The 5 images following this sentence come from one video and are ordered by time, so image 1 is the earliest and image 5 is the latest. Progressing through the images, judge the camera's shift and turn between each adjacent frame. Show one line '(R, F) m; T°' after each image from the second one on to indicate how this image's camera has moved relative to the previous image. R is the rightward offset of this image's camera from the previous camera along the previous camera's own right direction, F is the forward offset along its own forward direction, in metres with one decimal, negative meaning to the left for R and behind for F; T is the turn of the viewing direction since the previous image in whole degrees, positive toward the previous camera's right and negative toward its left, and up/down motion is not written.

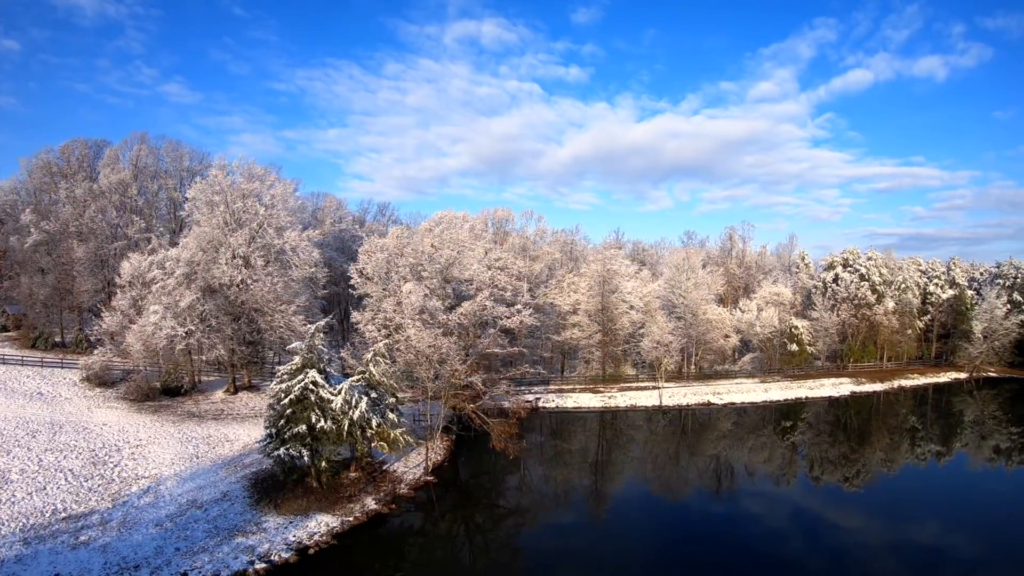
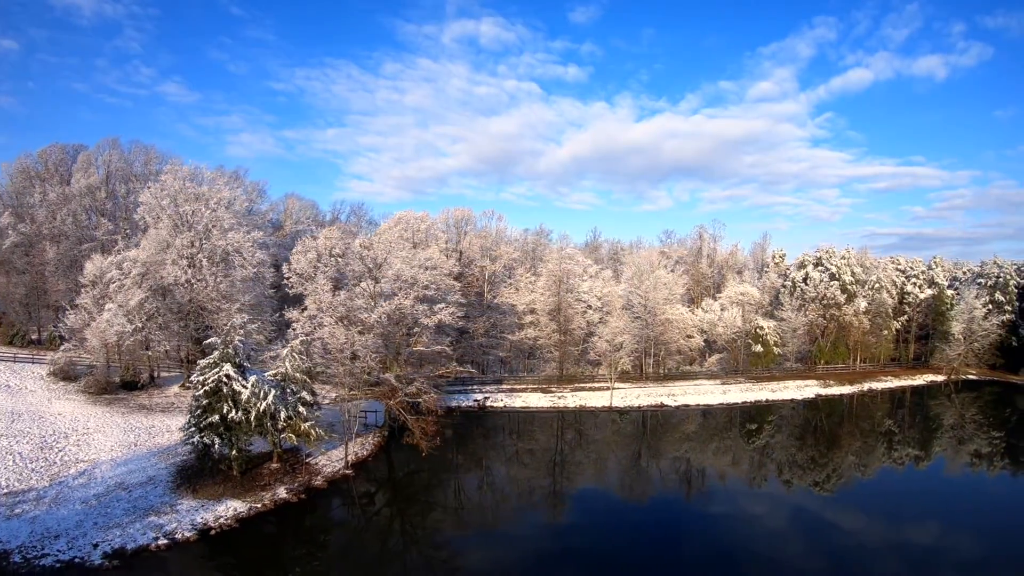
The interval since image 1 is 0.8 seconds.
(+2.9, +1.1) m; 0°
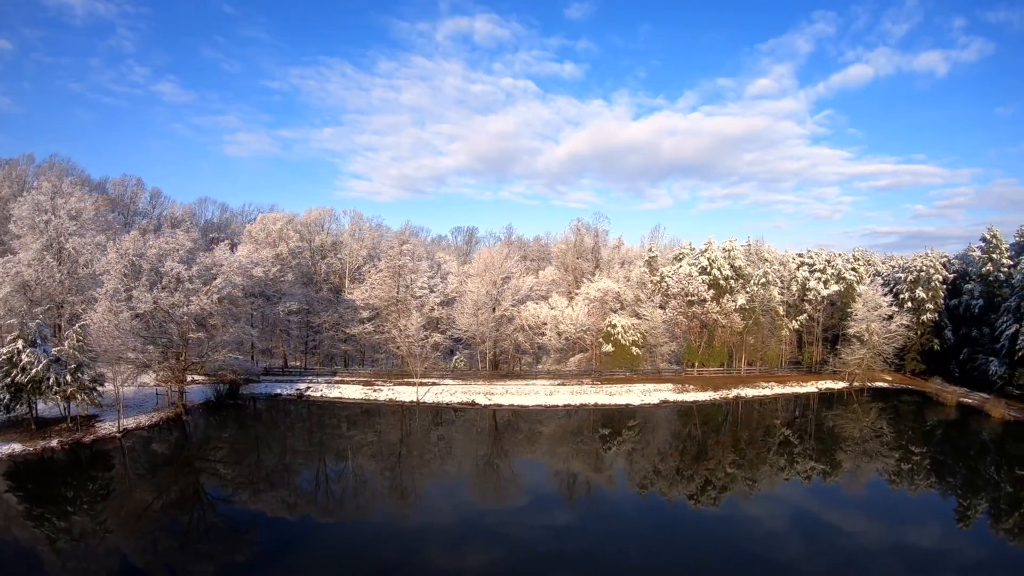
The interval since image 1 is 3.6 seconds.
(+10.2, +2.9) m; -1°
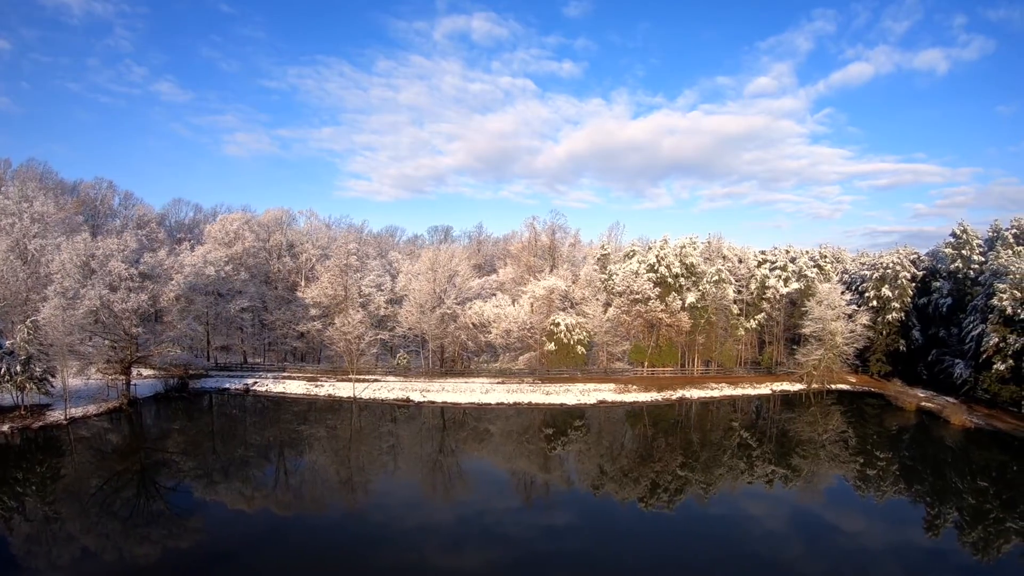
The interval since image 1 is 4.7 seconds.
(+3.5, +0.8) m; 0°
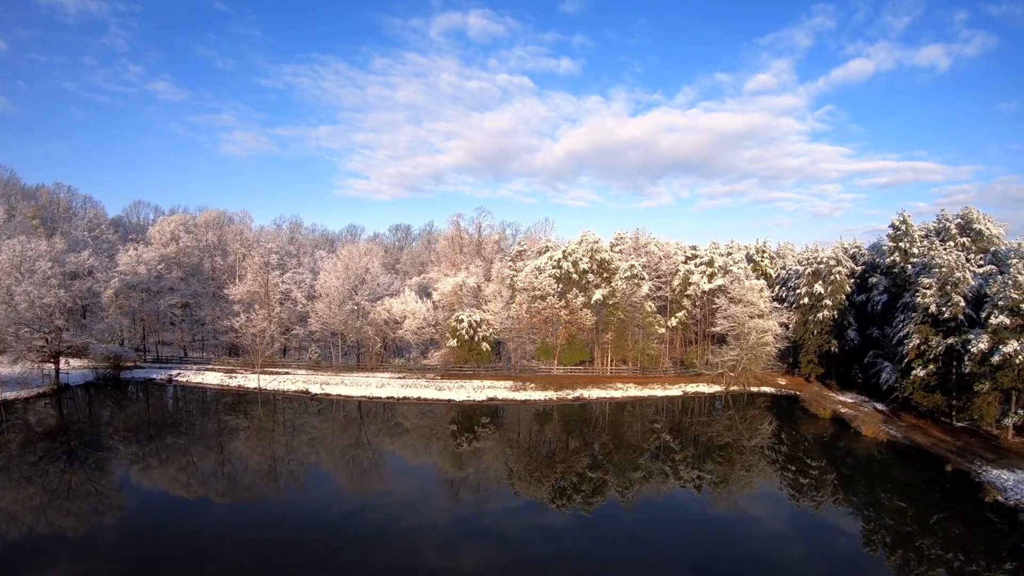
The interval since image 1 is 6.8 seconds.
(+5.8, +0.5) m; 0°
